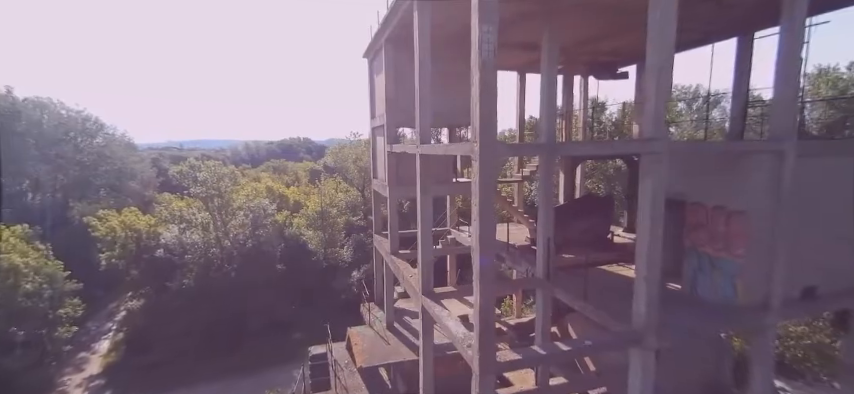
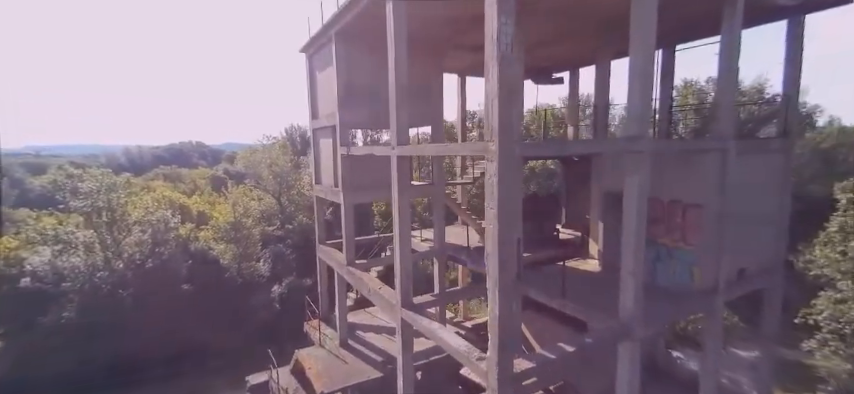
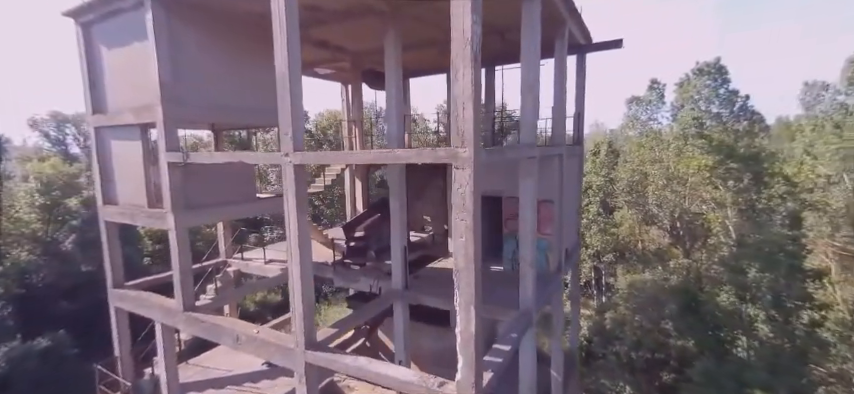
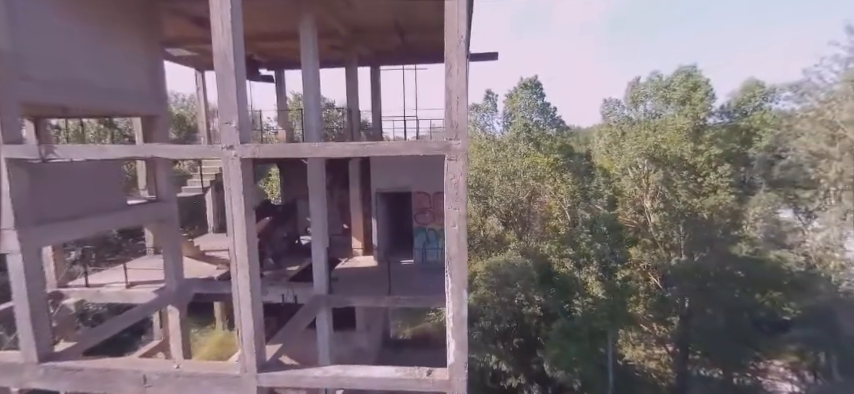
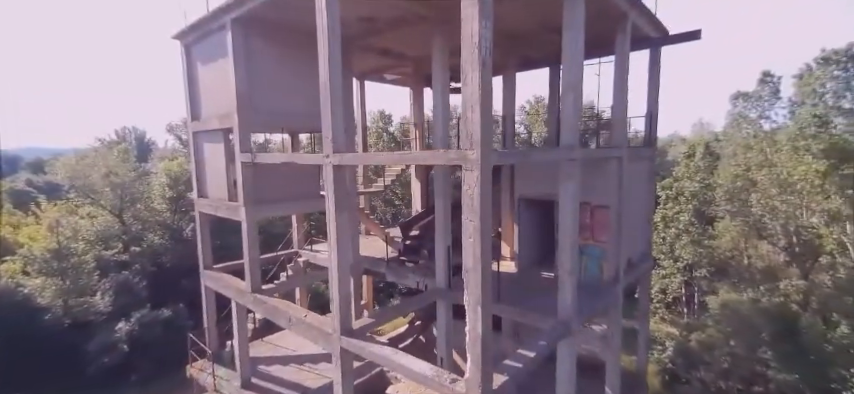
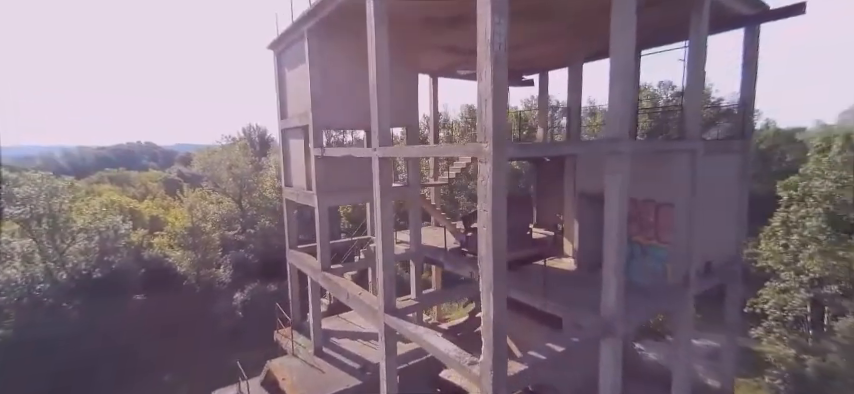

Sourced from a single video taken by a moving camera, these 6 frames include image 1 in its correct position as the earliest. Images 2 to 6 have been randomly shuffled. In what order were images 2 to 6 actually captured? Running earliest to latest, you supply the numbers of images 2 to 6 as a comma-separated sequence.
2, 6, 5, 3, 4
